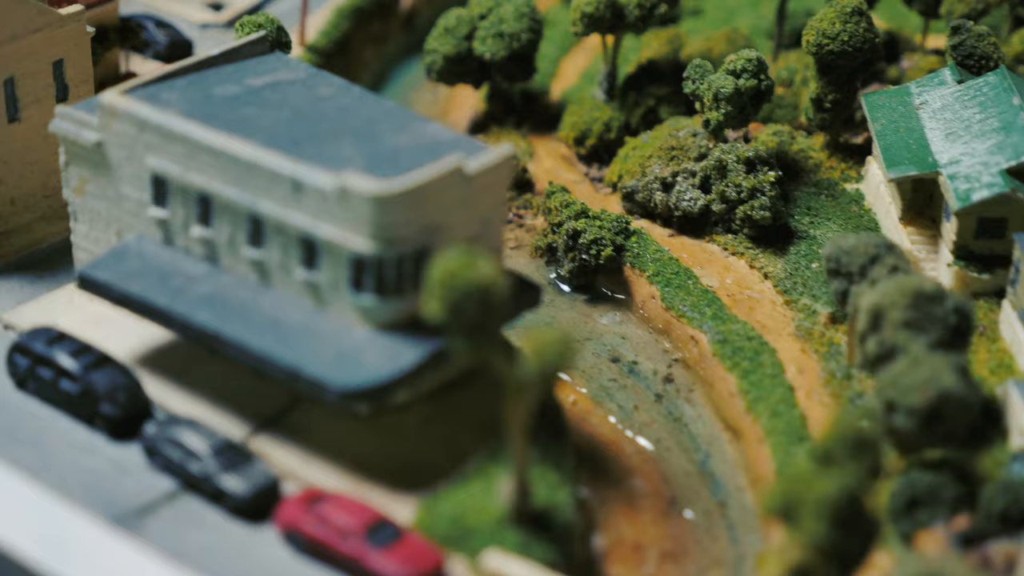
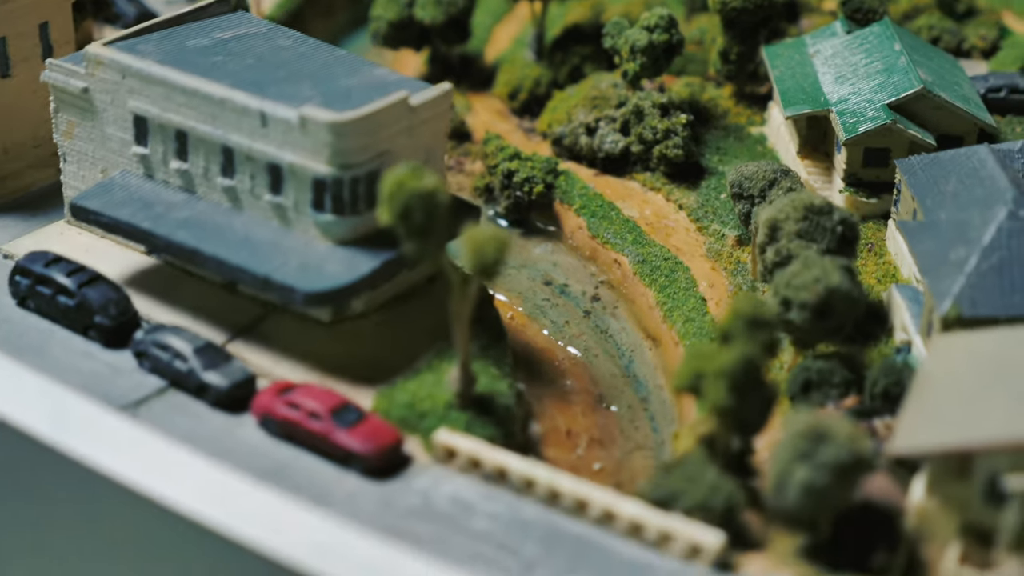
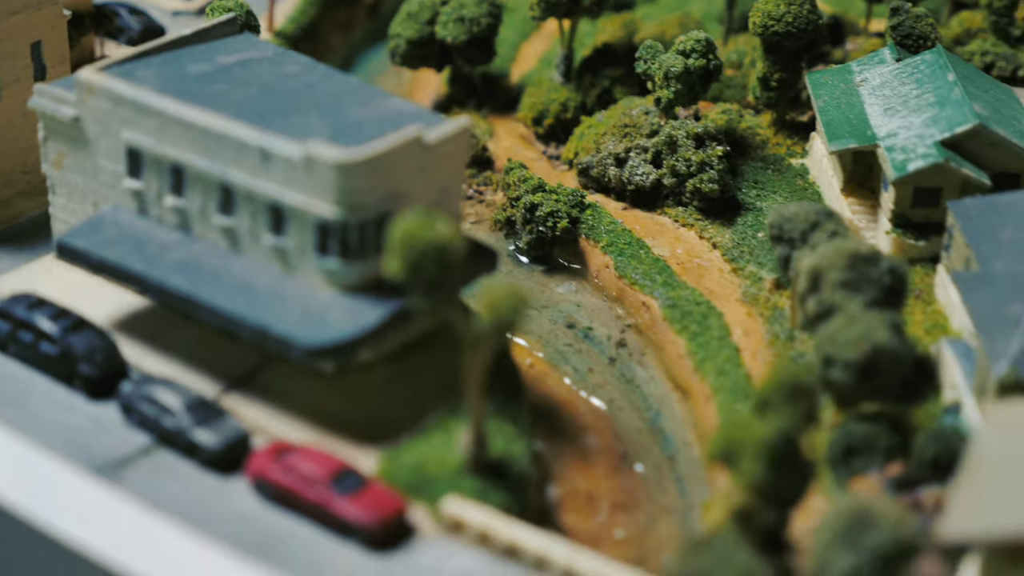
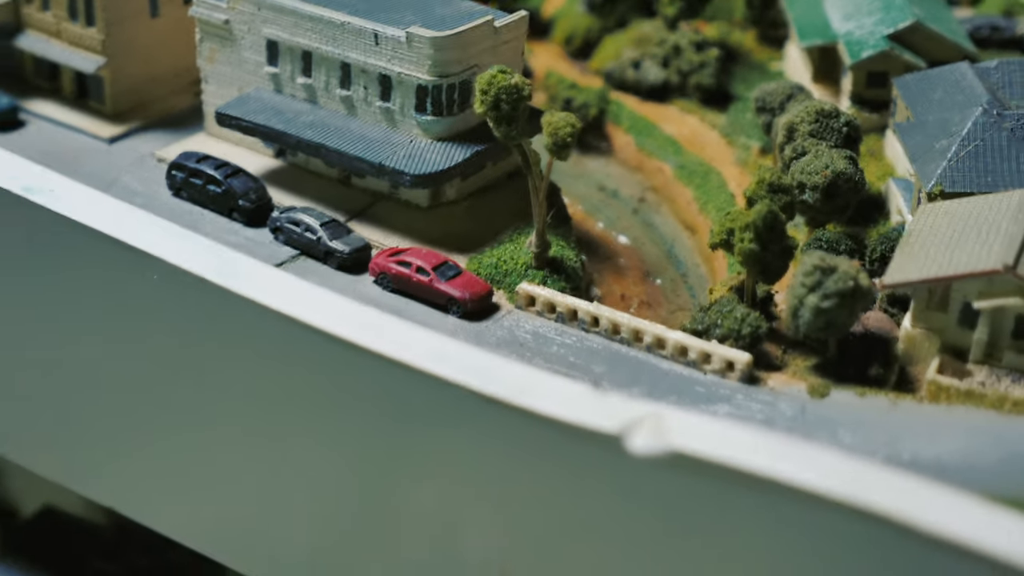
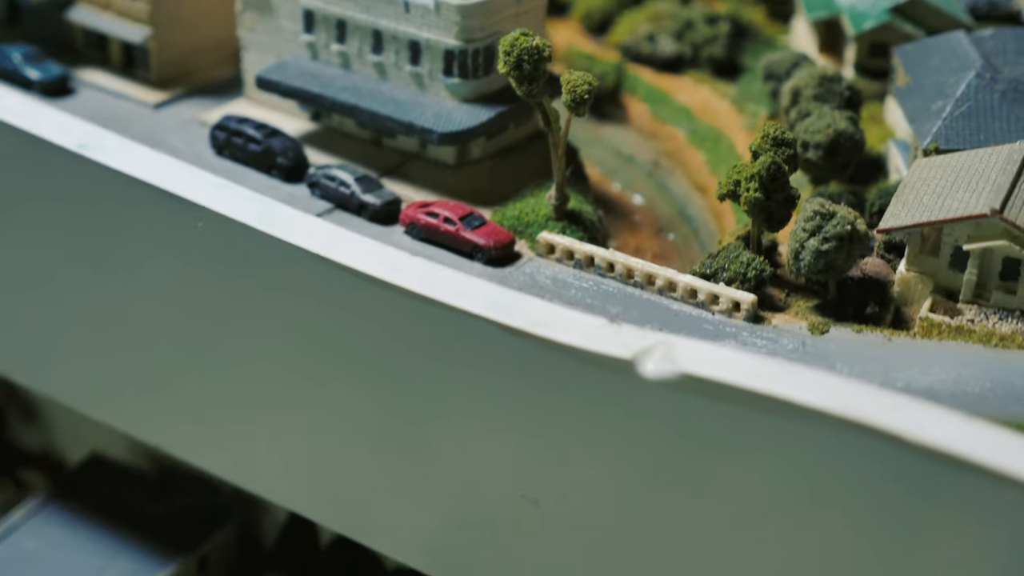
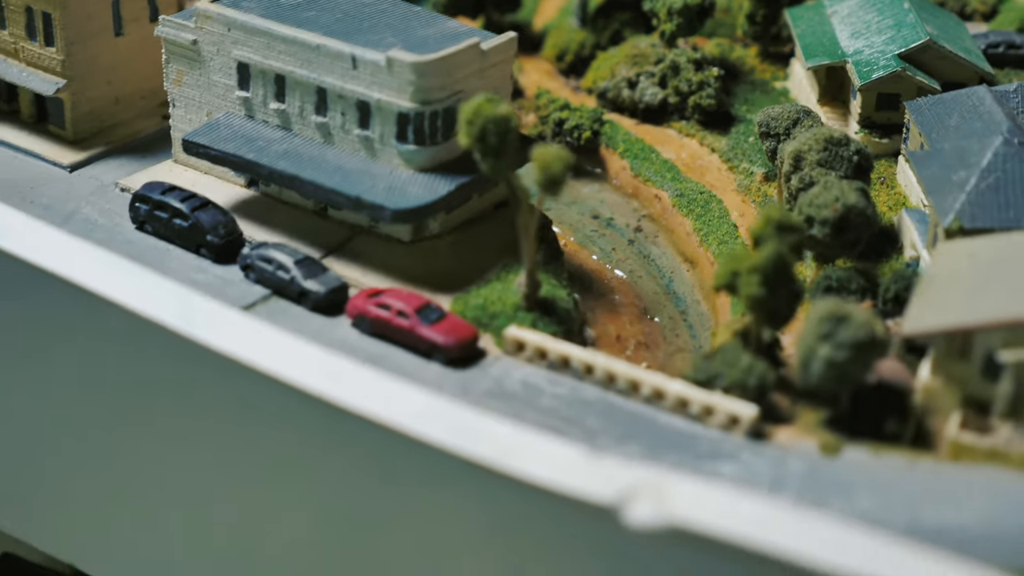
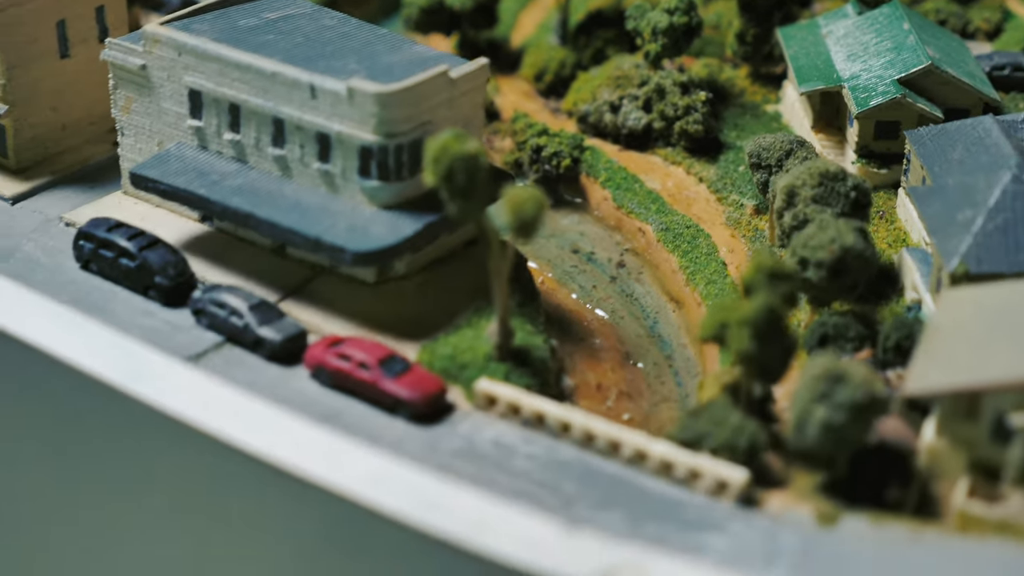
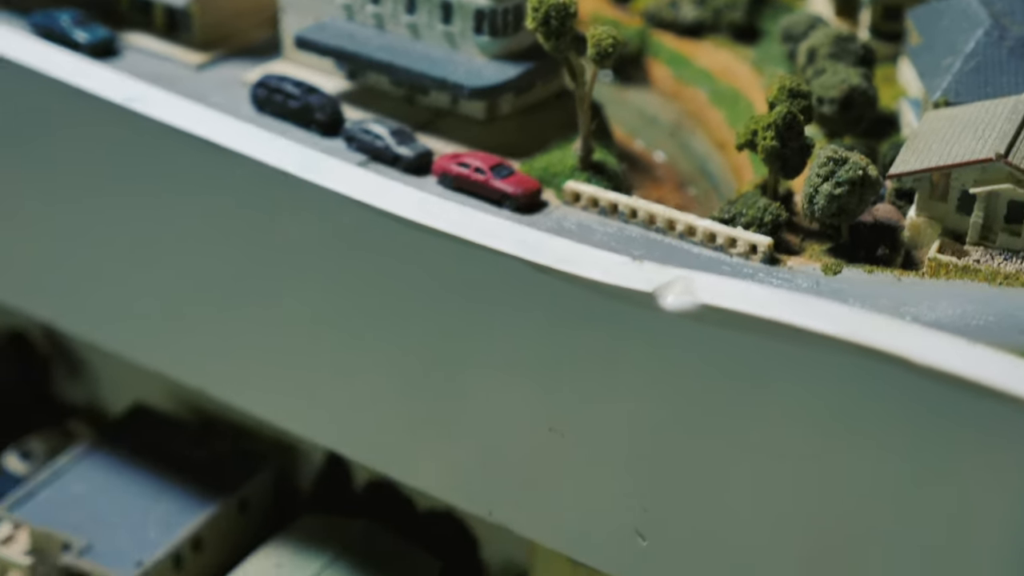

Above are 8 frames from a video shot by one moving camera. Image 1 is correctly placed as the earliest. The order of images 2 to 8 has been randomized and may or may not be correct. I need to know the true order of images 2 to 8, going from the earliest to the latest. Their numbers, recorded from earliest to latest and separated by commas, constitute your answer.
3, 2, 7, 6, 4, 5, 8
